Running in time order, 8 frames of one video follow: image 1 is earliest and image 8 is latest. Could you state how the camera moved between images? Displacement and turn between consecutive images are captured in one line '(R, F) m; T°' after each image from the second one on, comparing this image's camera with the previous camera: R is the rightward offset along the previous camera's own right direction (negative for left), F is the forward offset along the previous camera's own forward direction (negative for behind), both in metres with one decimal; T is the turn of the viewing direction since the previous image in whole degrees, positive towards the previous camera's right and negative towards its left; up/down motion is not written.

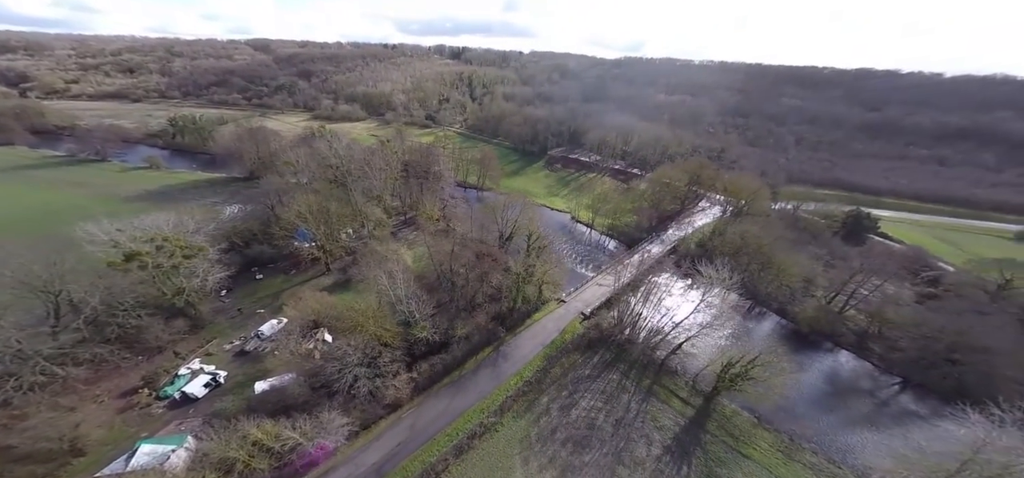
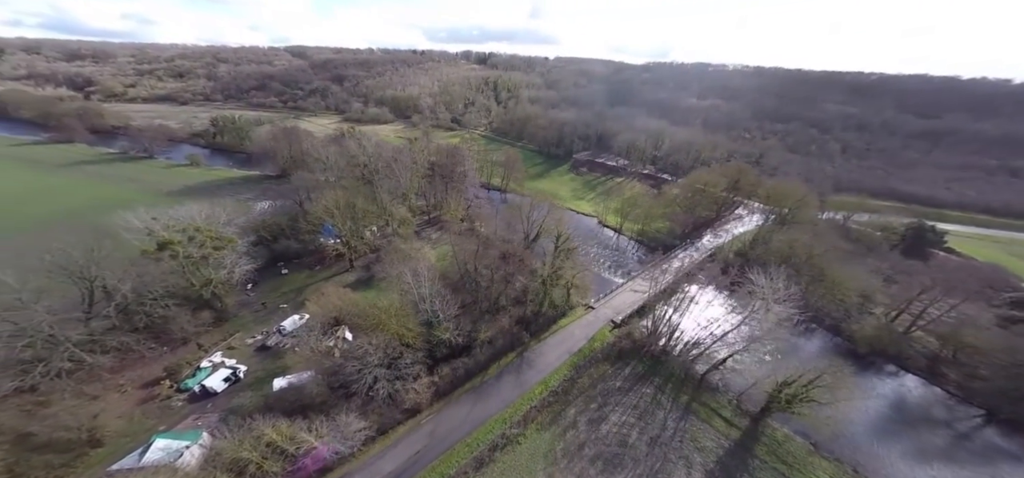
(-0.7, +1.4) m; -3°
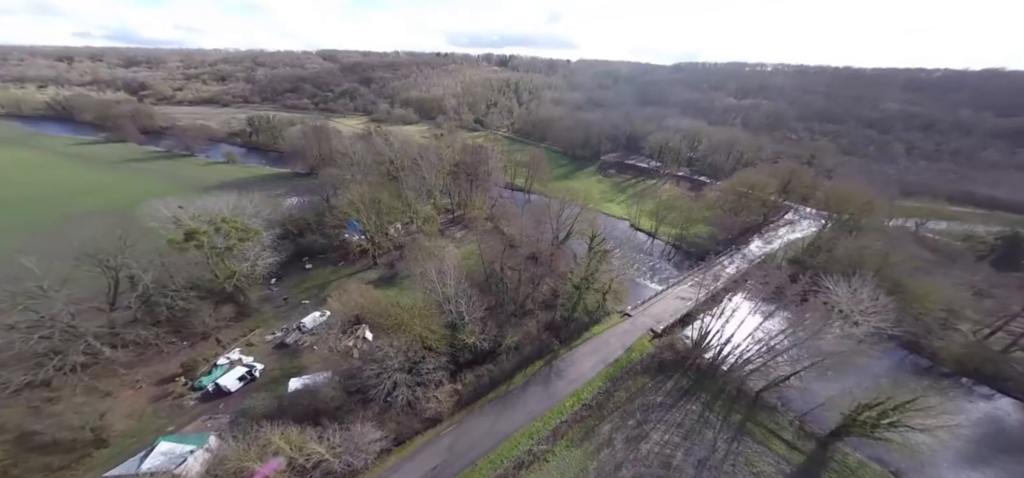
(-0.7, +2.0) m; -4°
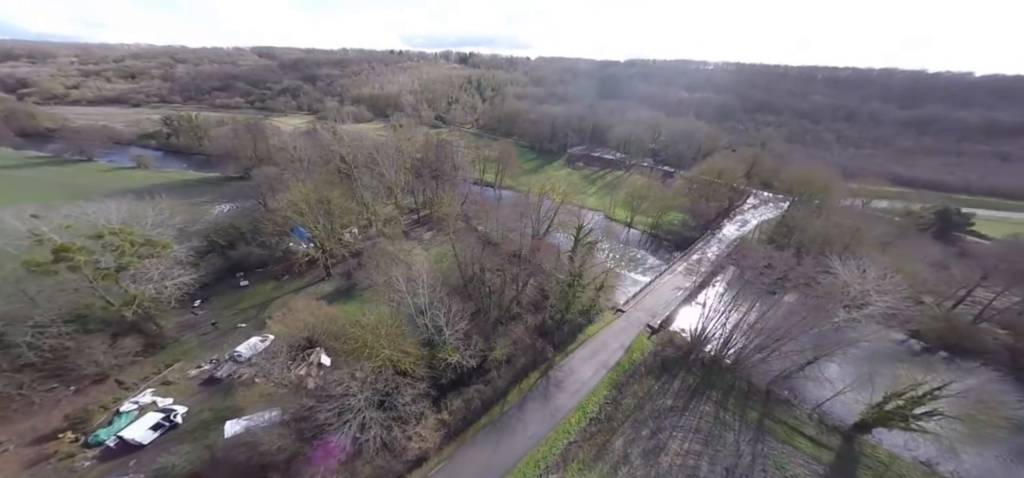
(-1.6, +3.6) m; +7°
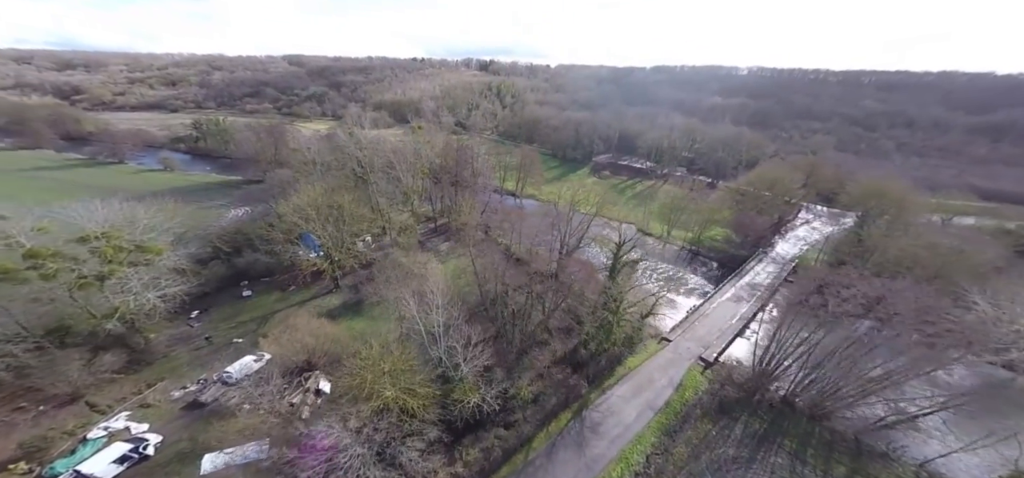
(-0.7, +3.5) m; -3°
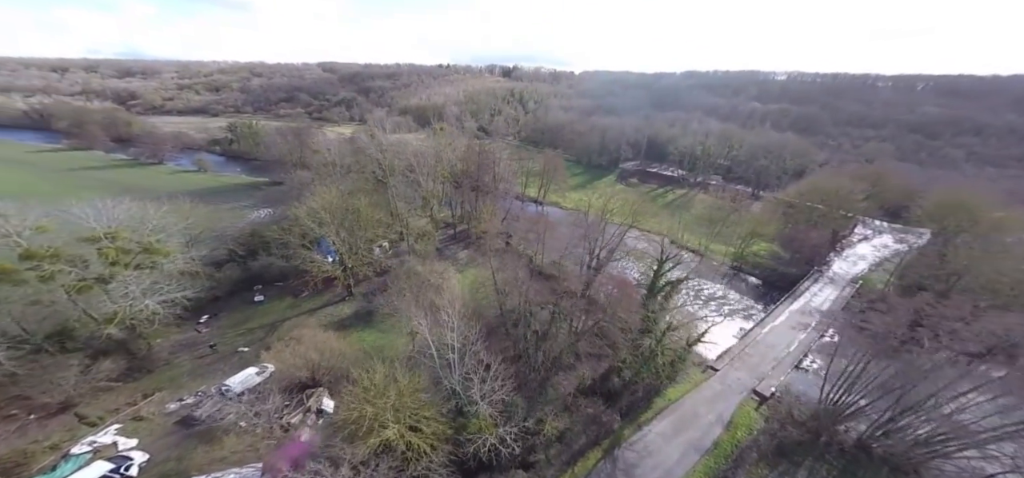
(-0.2, +2.3) m; -4°
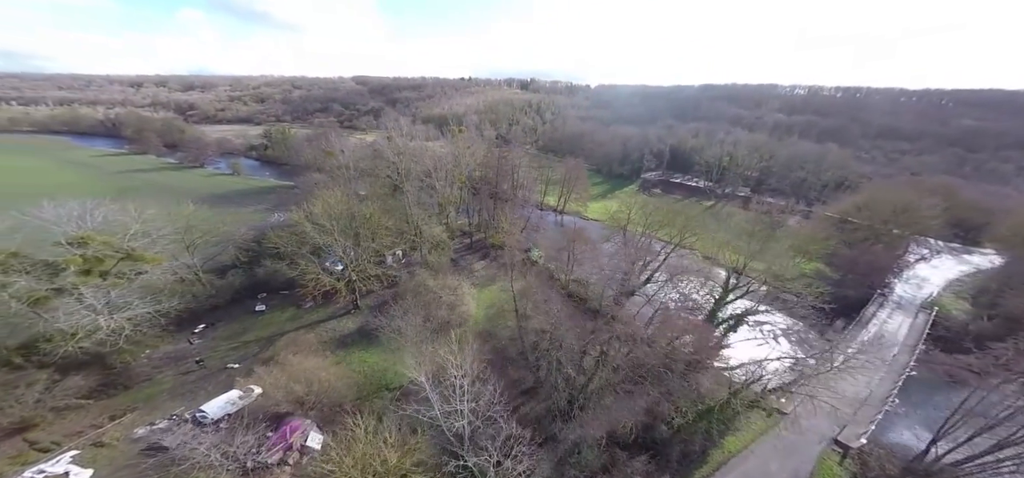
(+0.1, +3.4) m; -4°
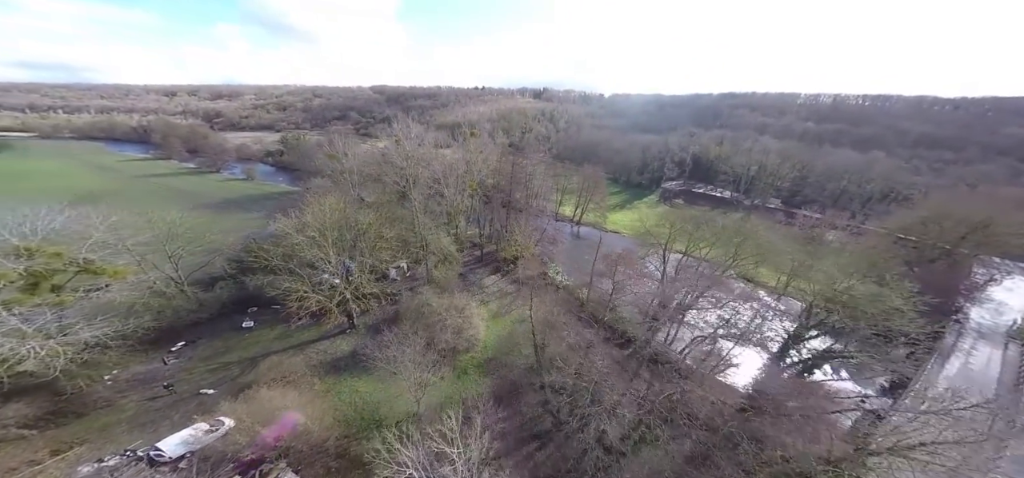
(-0.1, +3.0) m; -2°
